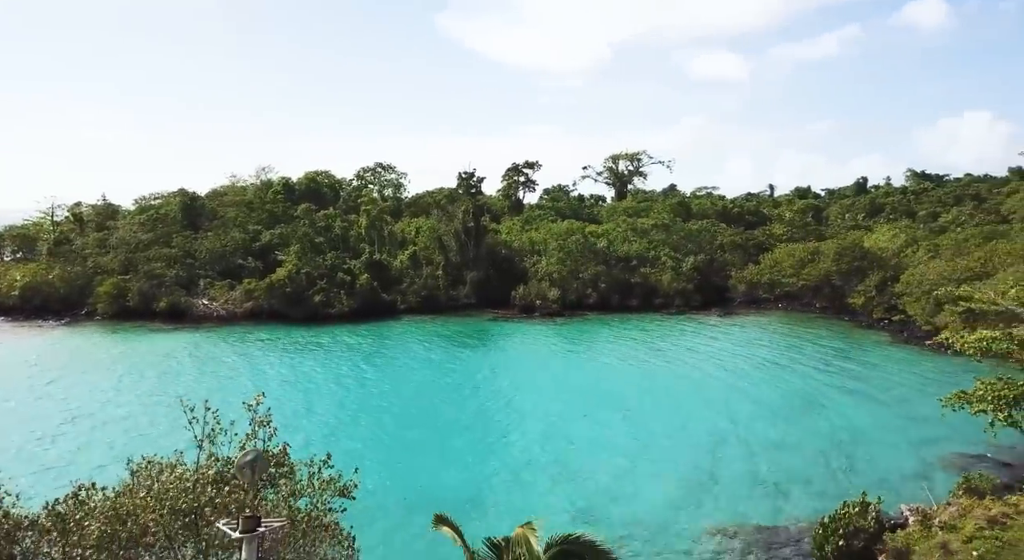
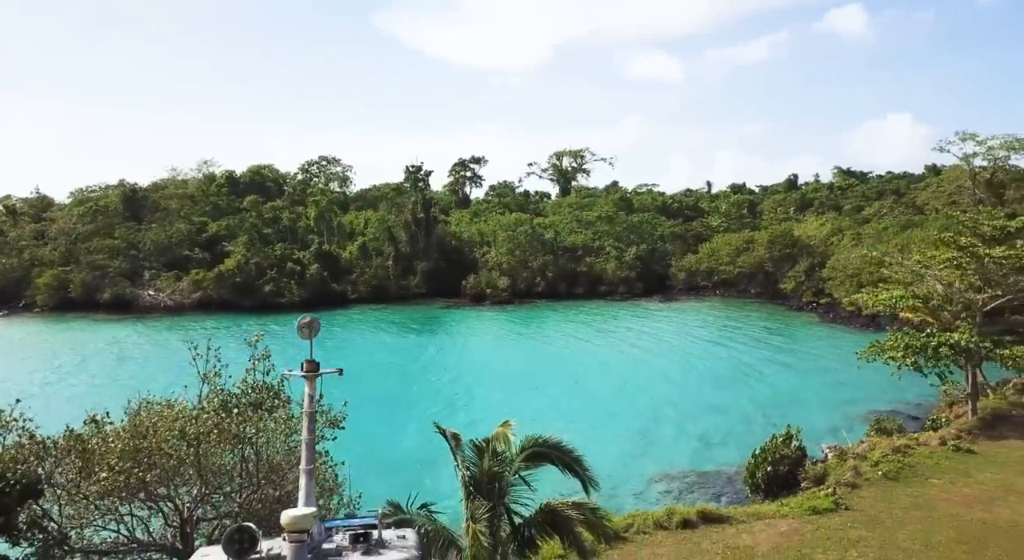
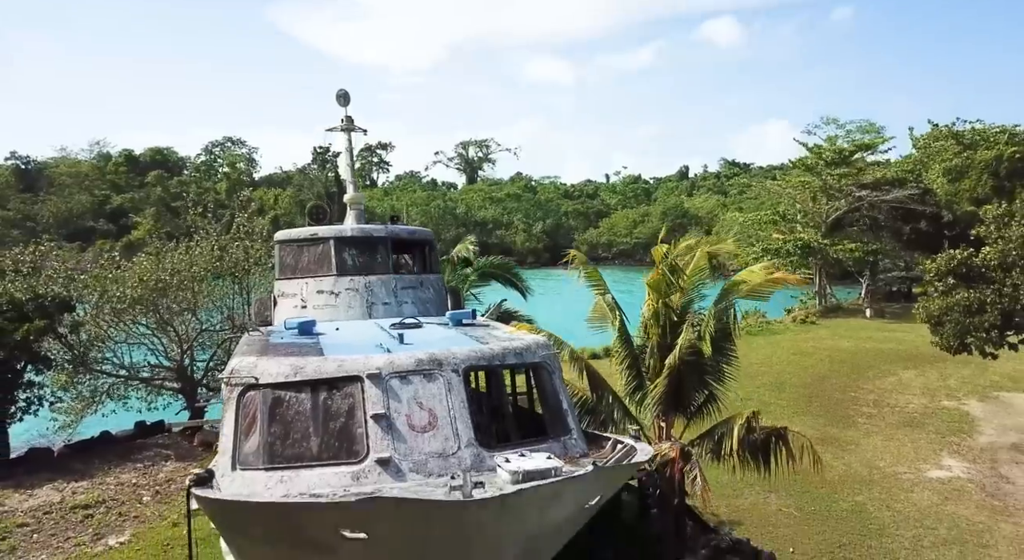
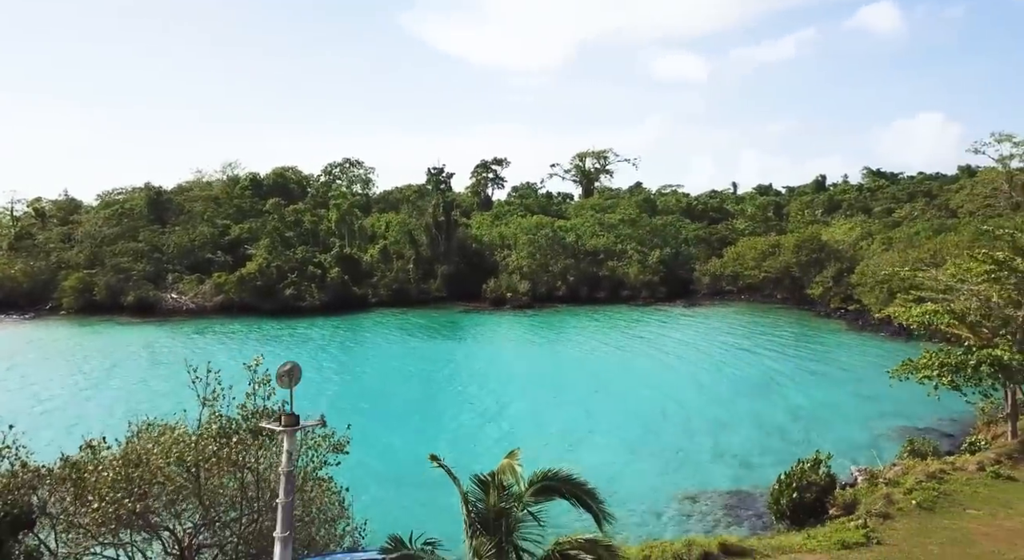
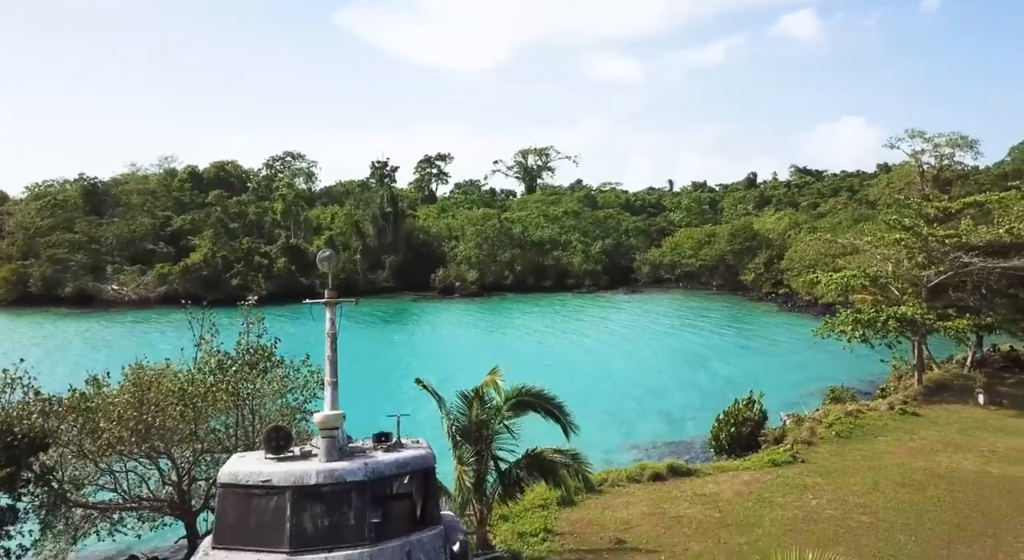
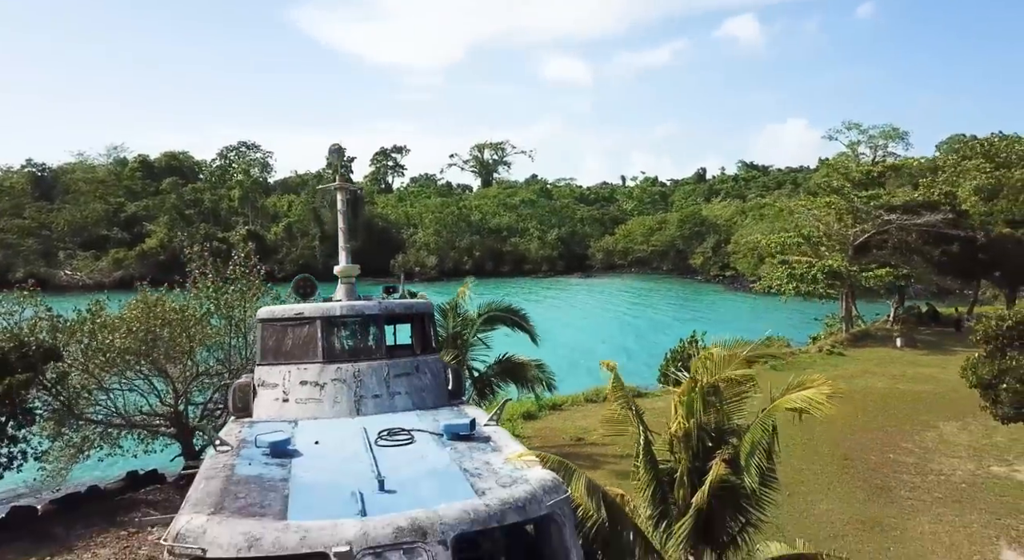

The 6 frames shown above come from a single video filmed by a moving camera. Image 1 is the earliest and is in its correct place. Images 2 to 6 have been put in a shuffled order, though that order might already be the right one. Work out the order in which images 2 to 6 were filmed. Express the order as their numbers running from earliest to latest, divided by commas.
4, 2, 5, 6, 3
